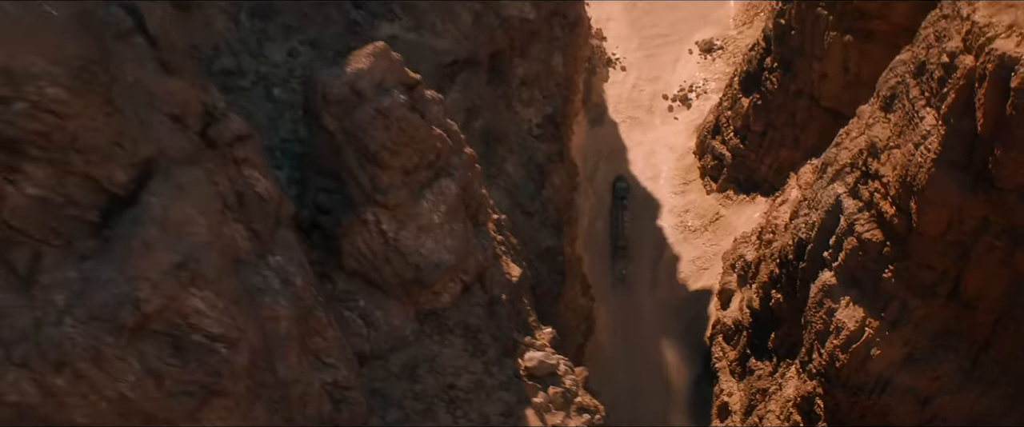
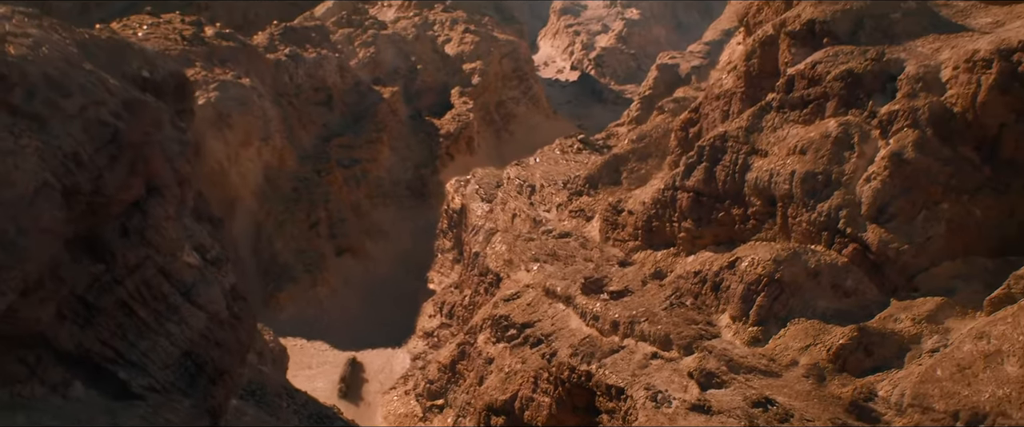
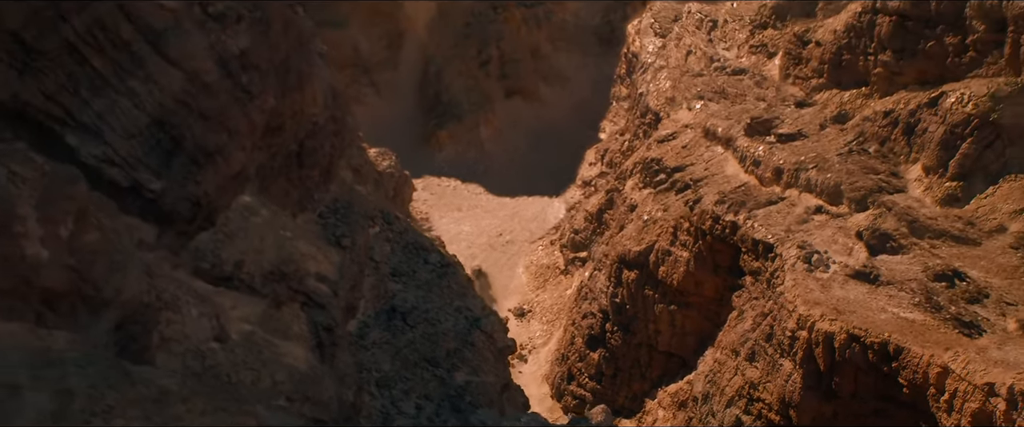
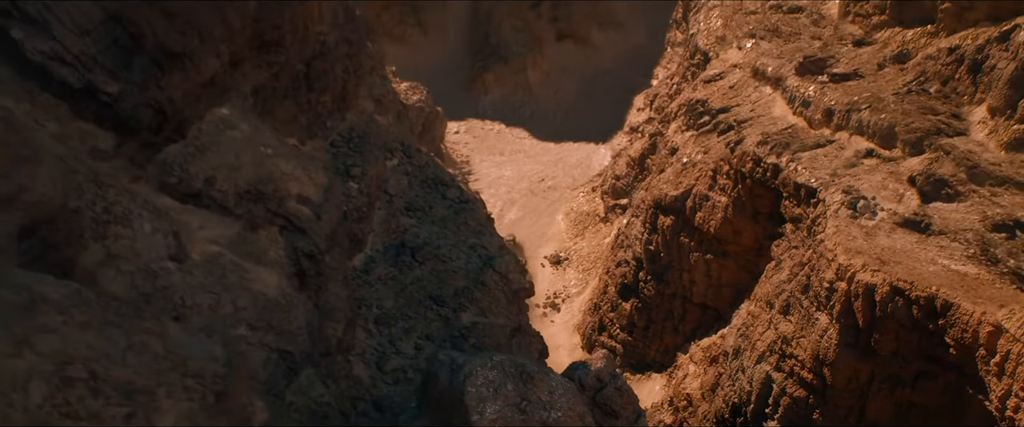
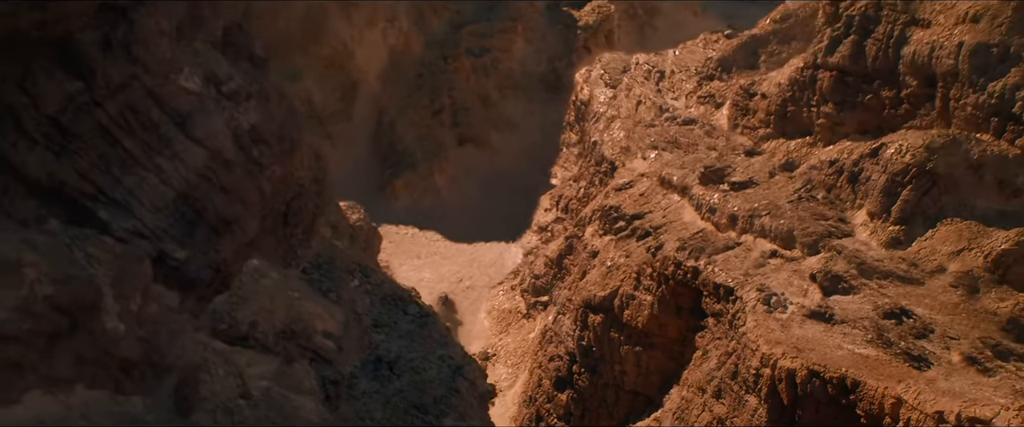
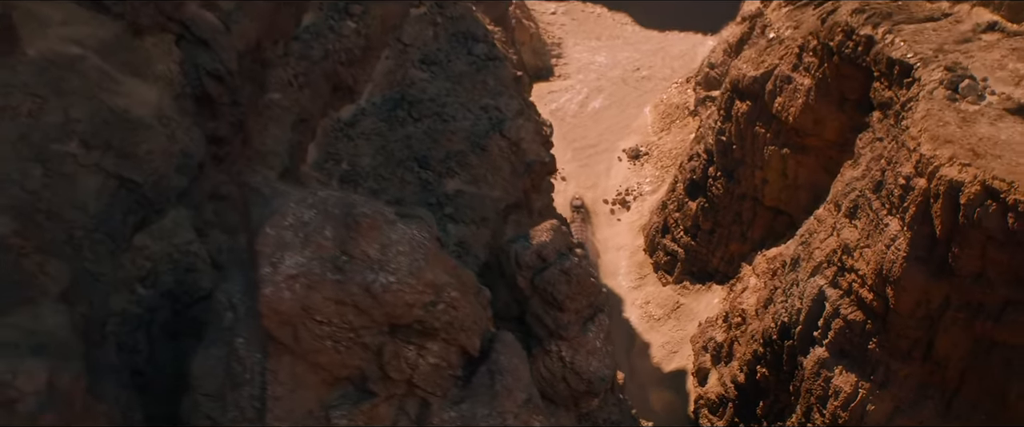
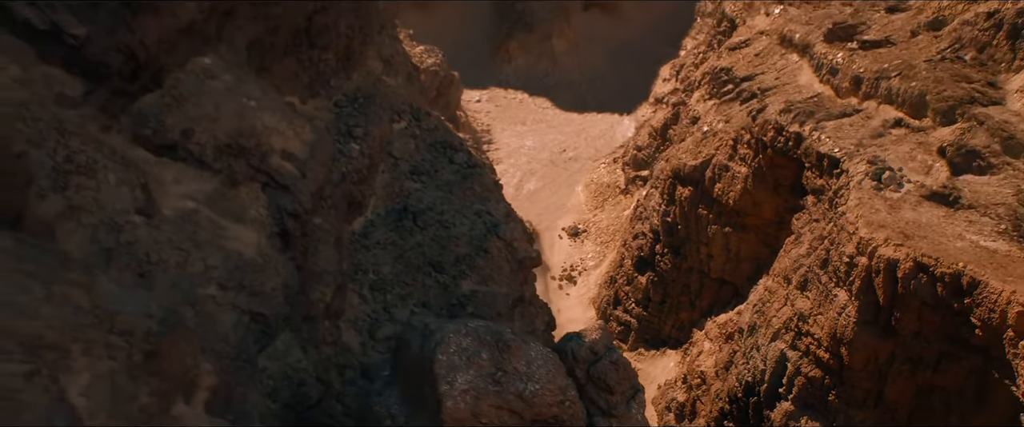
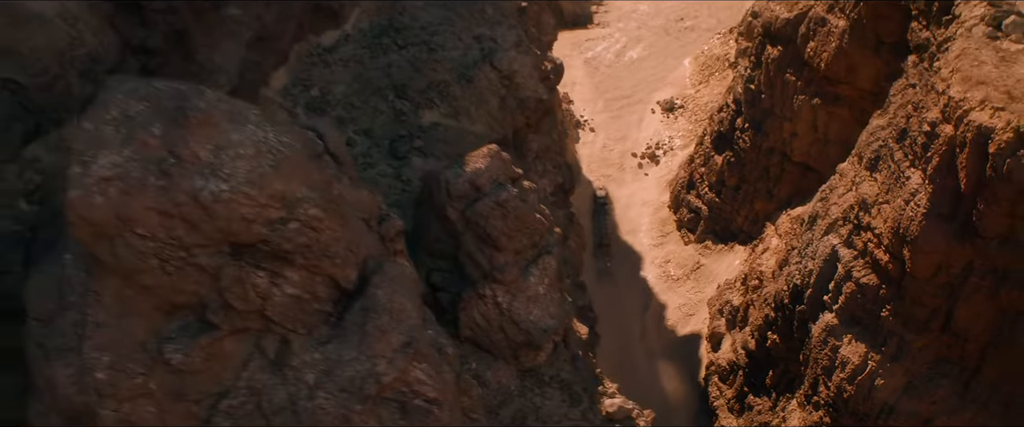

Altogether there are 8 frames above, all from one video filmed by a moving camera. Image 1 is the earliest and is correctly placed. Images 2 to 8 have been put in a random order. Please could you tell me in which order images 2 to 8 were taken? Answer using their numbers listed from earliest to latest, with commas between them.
8, 6, 7, 4, 3, 5, 2
